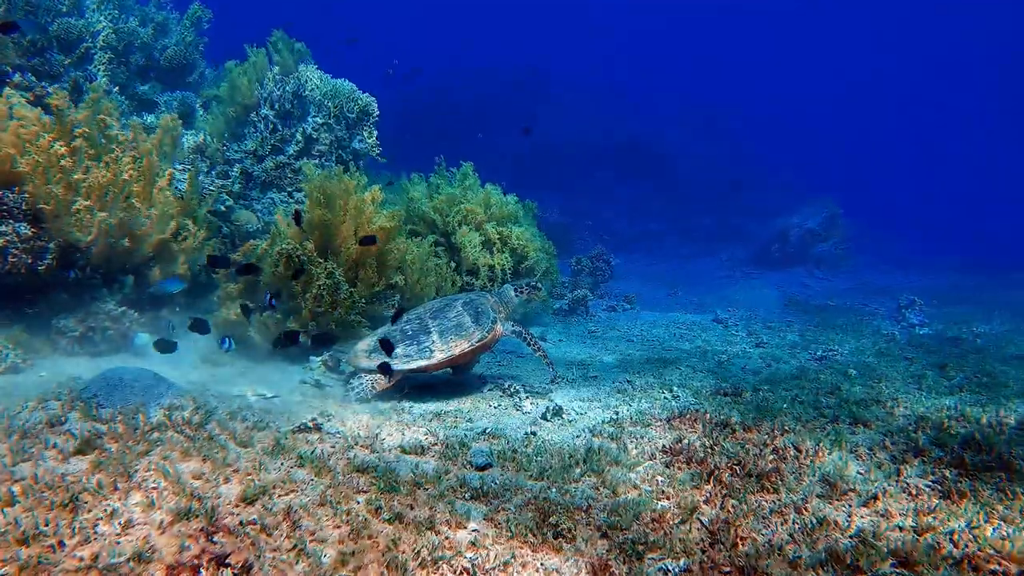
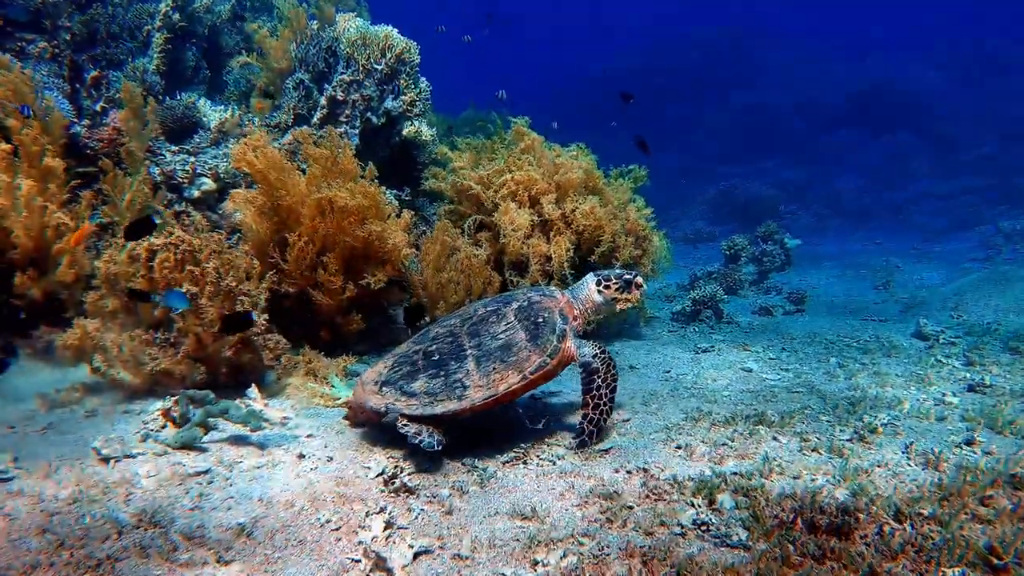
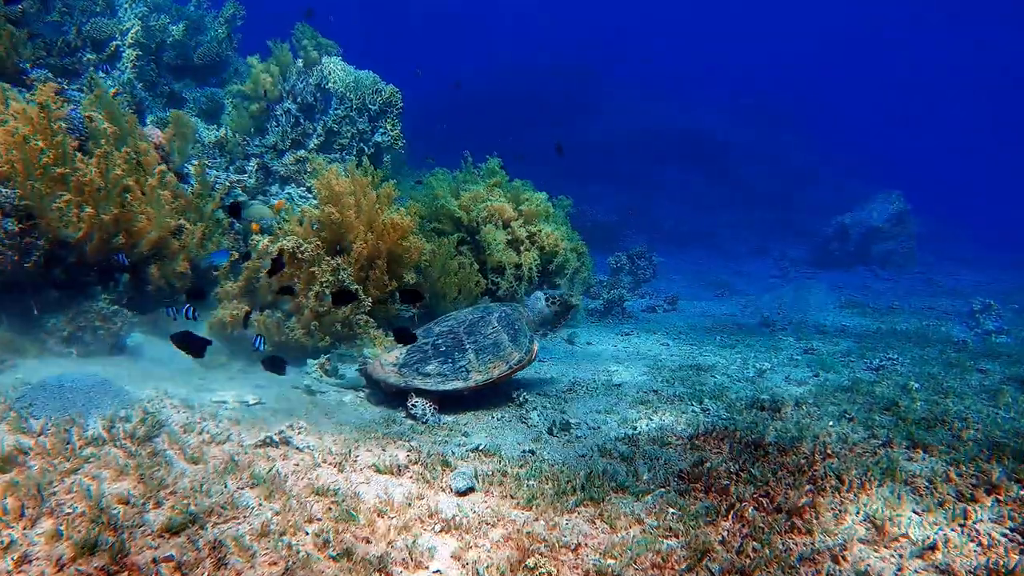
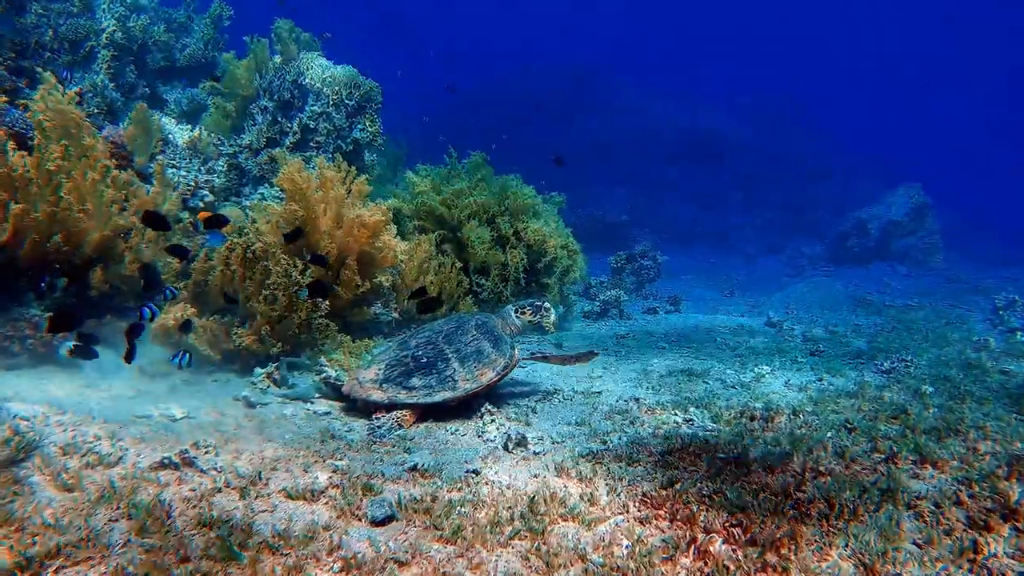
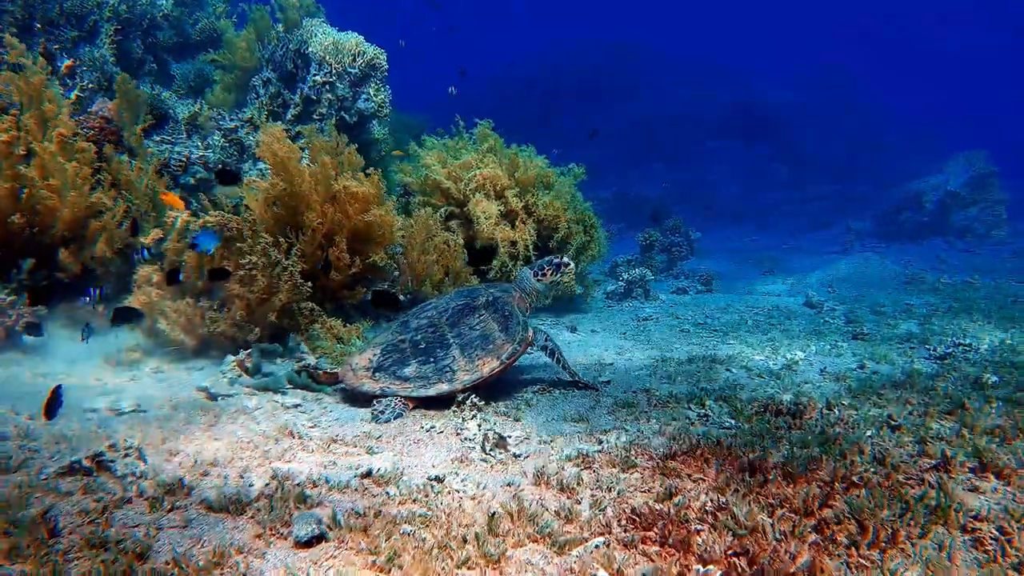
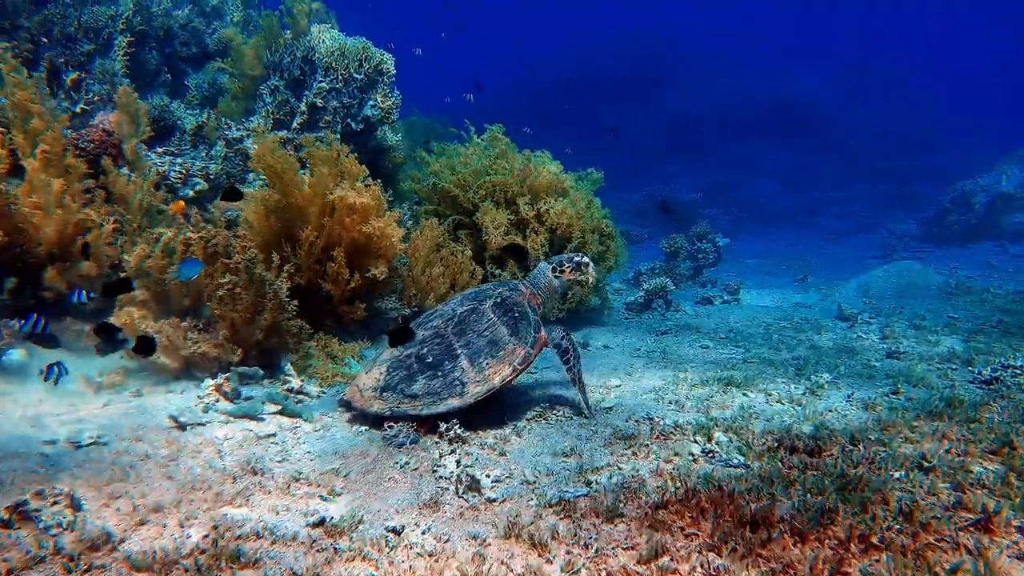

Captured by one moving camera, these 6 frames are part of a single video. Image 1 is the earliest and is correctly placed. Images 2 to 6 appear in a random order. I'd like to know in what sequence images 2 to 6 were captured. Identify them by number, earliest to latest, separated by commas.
3, 4, 5, 6, 2
